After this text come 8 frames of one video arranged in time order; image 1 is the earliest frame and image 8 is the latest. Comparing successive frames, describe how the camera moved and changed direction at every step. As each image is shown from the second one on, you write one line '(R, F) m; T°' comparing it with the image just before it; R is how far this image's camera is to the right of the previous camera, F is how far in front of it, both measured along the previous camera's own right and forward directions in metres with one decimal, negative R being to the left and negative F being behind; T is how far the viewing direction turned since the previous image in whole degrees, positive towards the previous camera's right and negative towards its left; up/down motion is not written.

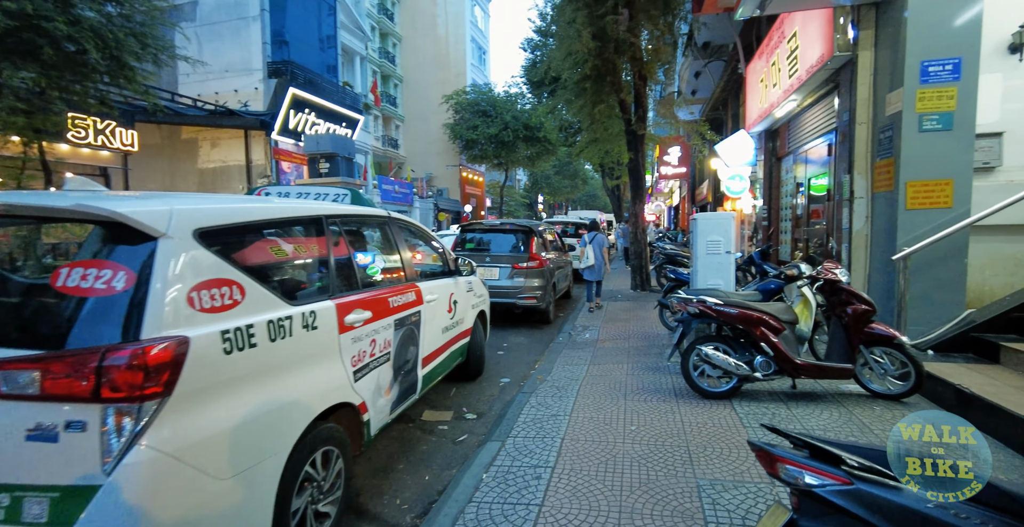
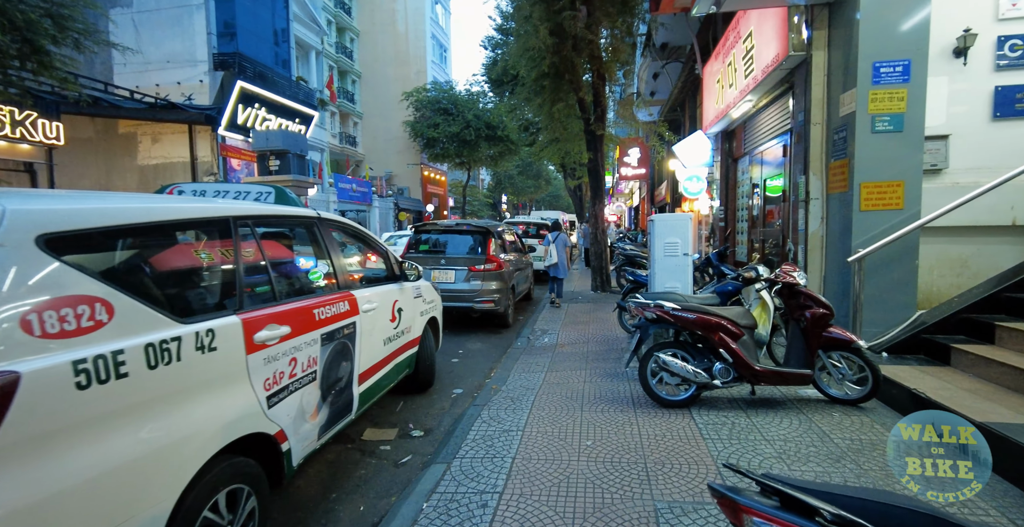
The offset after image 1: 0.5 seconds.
(+0.1, +0.3) m; +4°
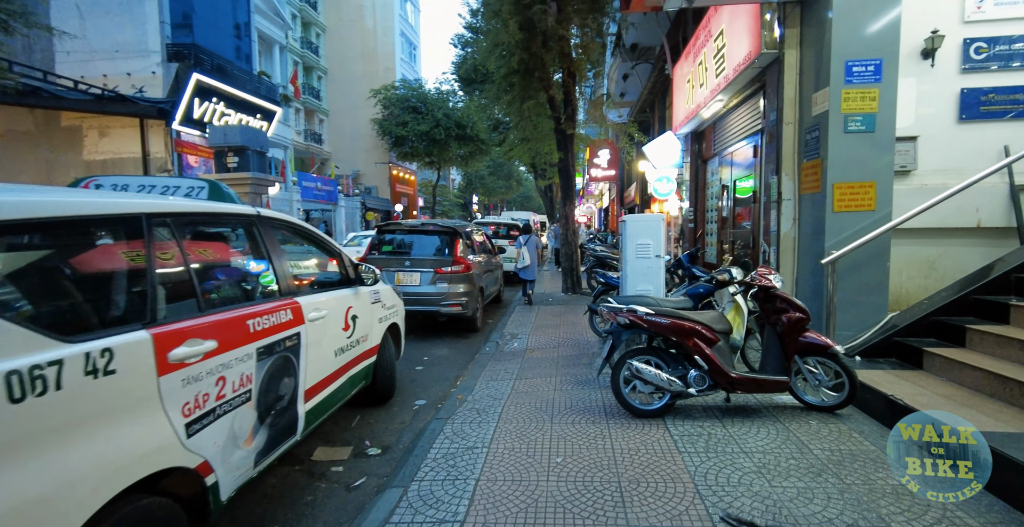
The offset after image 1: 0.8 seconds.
(0.0, +0.3) m; +3°
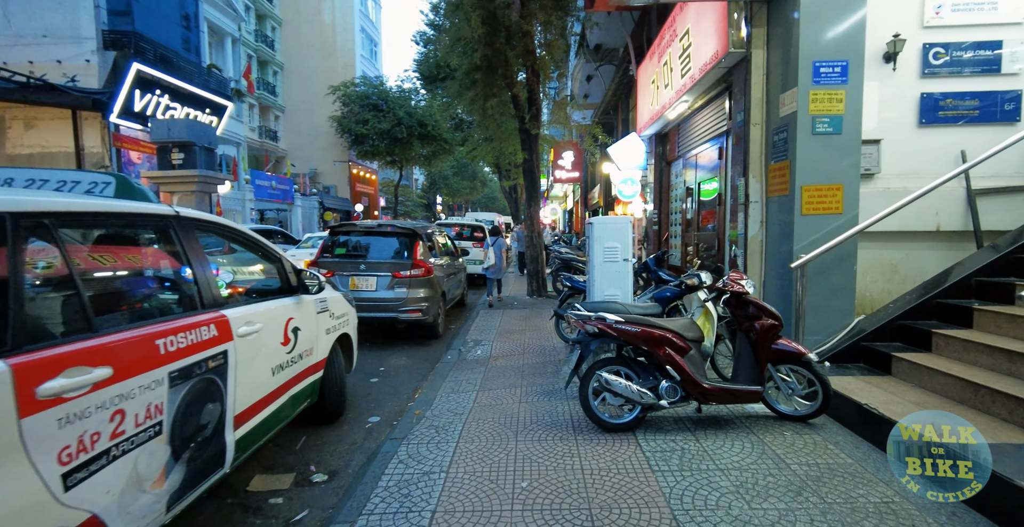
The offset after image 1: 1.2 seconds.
(0.0, +0.3) m; +4°
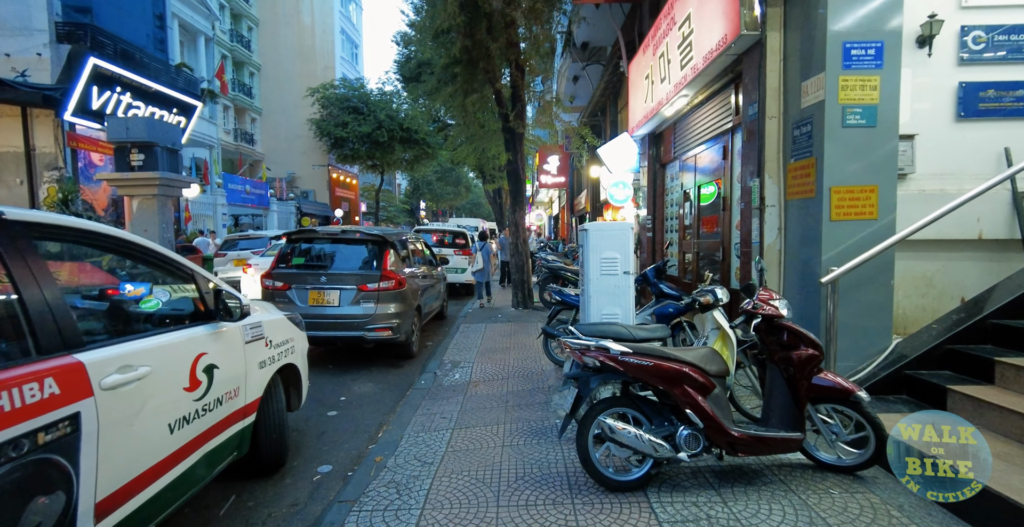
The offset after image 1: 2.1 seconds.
(0.0, +0.9) m; +2°
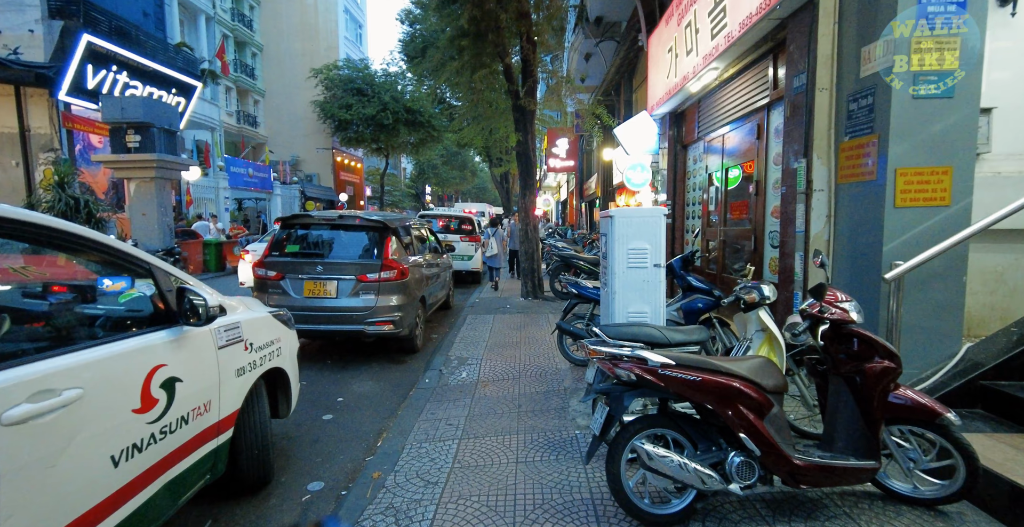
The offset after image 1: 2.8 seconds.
(-0.1, +0.6) m; -1°
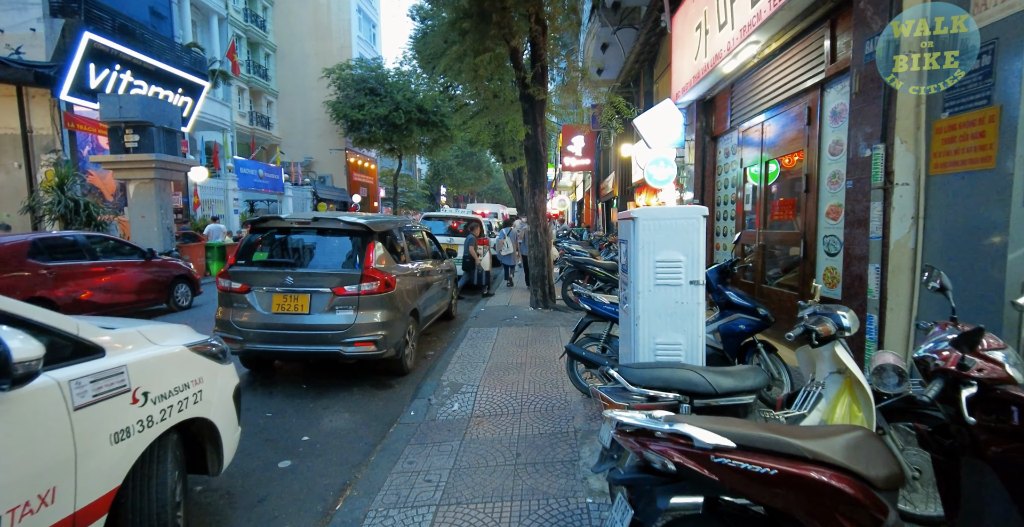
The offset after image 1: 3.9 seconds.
(+0.1, +1.0) m; -2°
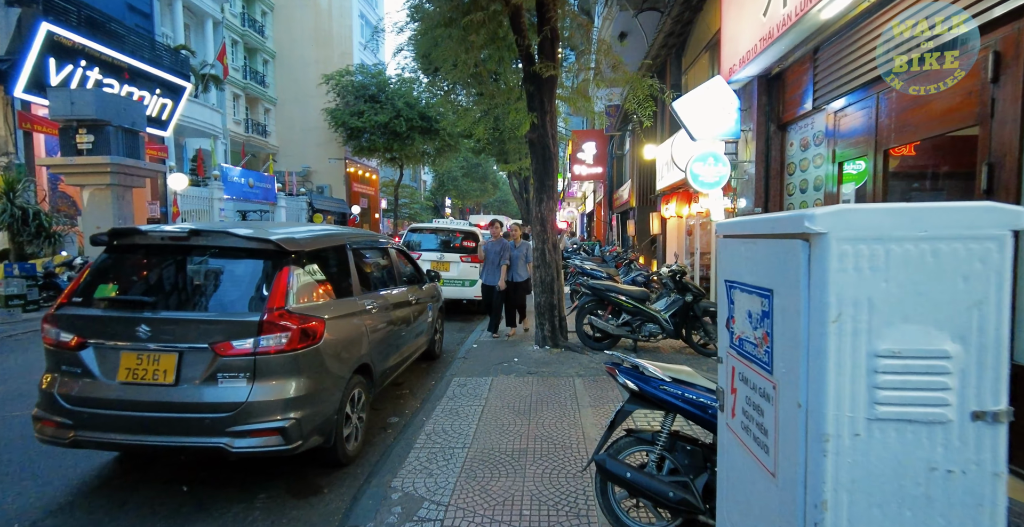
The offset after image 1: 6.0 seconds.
(+0.1, +2.1) m; -1°
